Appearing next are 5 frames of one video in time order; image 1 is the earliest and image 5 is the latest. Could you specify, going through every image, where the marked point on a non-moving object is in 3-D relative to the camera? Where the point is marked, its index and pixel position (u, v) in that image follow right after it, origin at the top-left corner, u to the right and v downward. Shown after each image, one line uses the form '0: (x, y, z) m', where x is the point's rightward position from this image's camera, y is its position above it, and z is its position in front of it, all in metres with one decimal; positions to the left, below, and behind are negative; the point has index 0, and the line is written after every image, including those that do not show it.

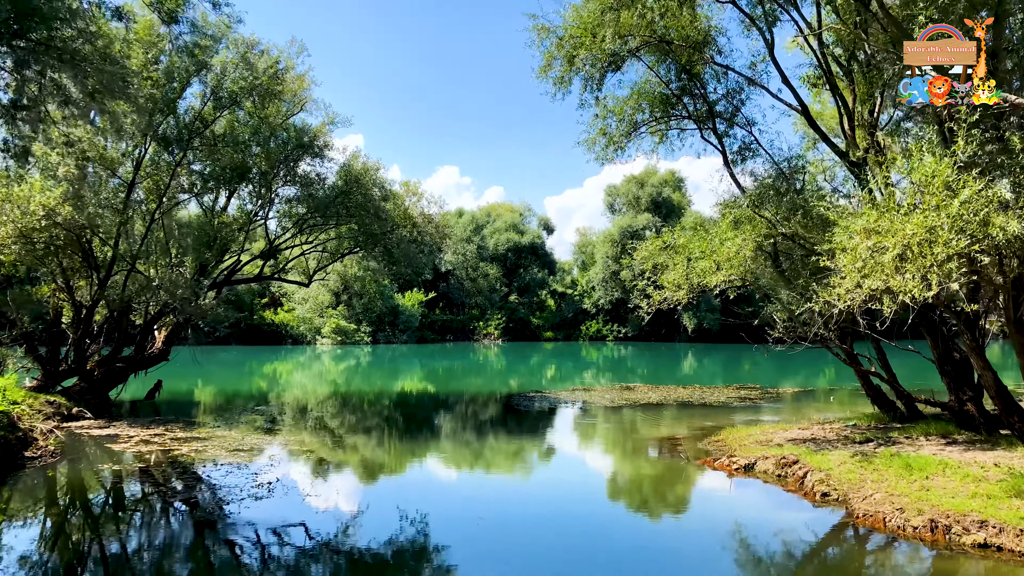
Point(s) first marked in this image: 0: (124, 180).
0: (-8.2, +2.3, +12.8) m
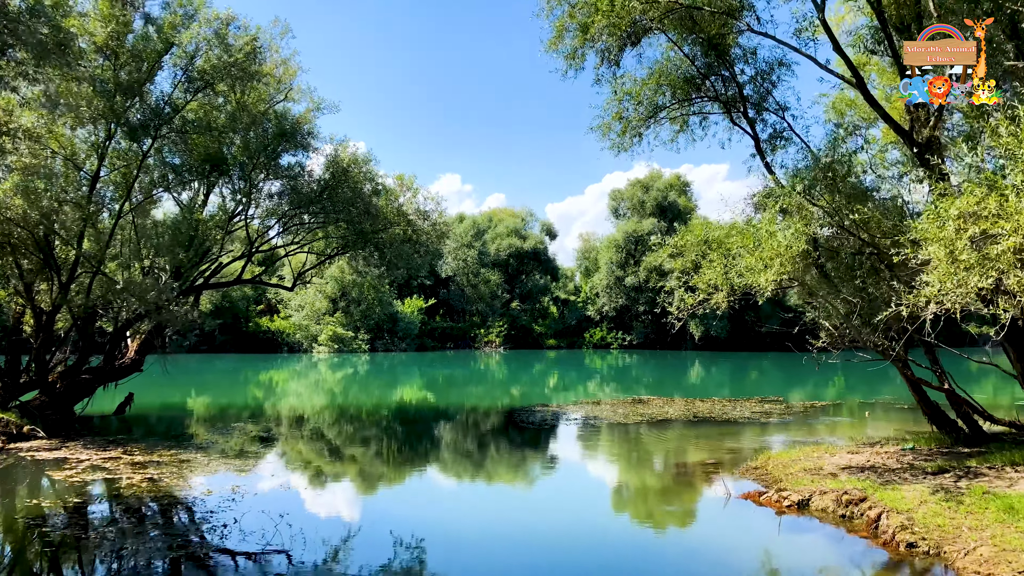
0: (-8.2, +2.2, +11.6) m
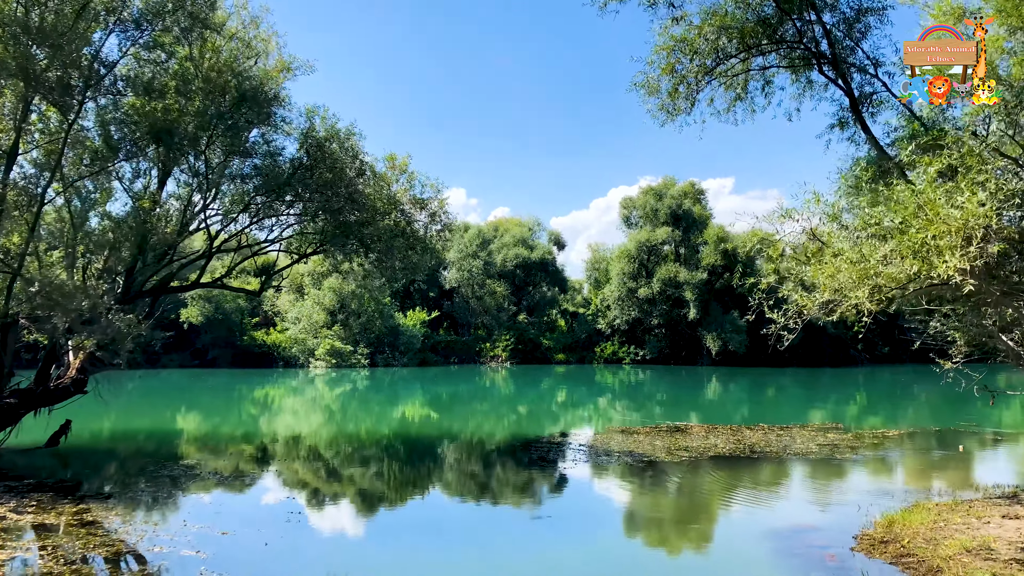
0: (-7.9, +2.2, +9.4) m
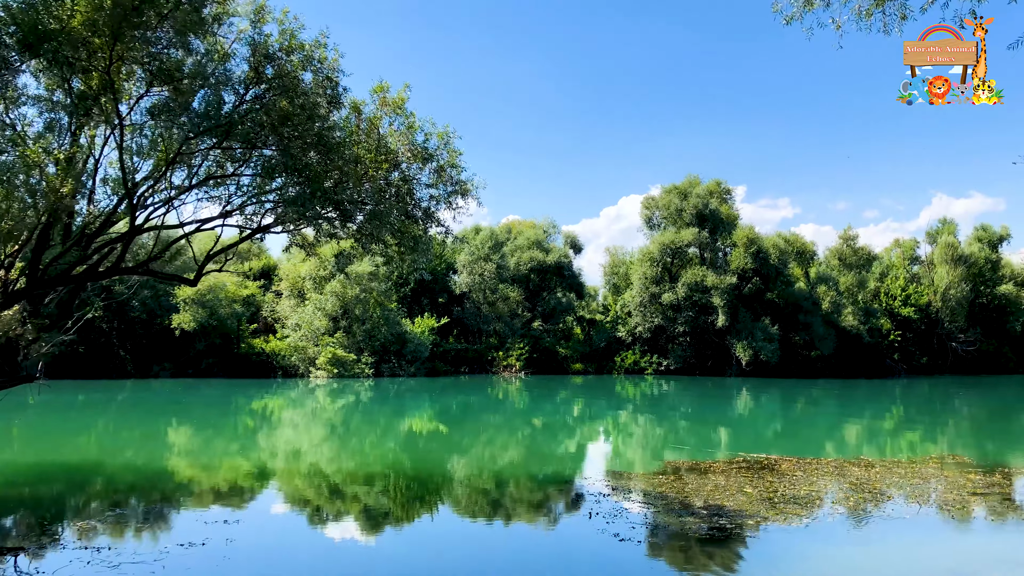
0: (-7.4, +2.4, +6.6) m
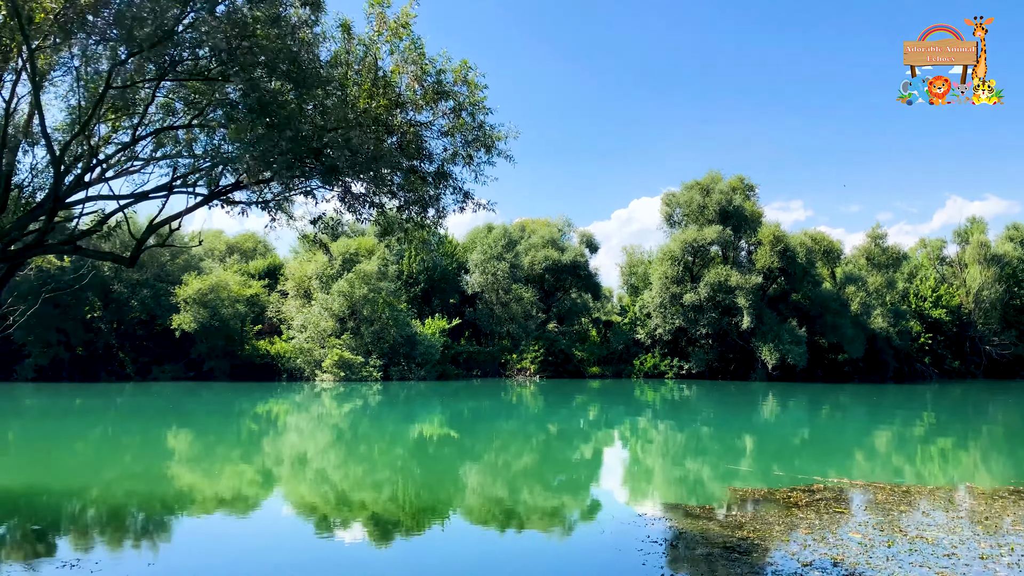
0: (-7.0, +2.5, +4.8) m
